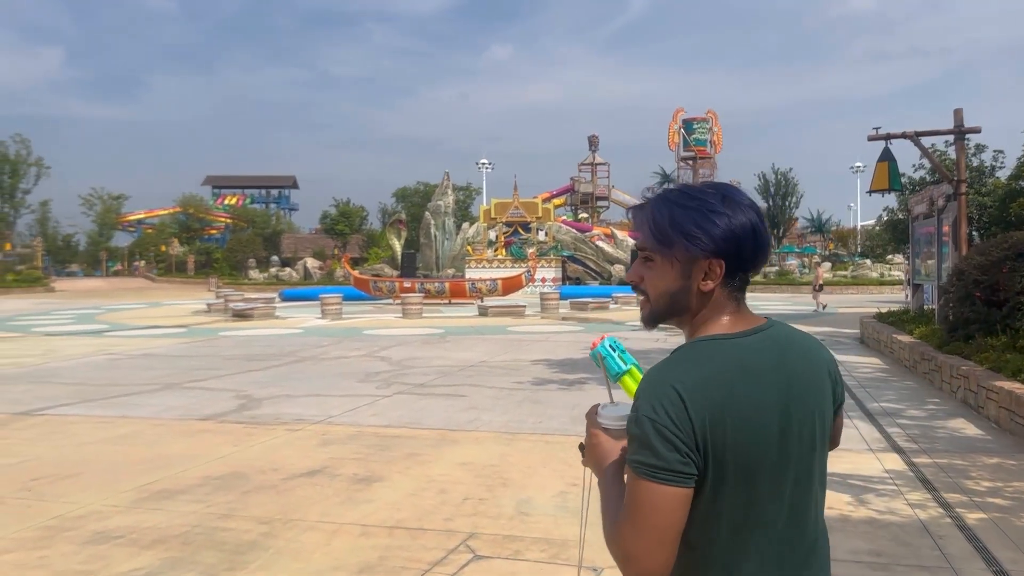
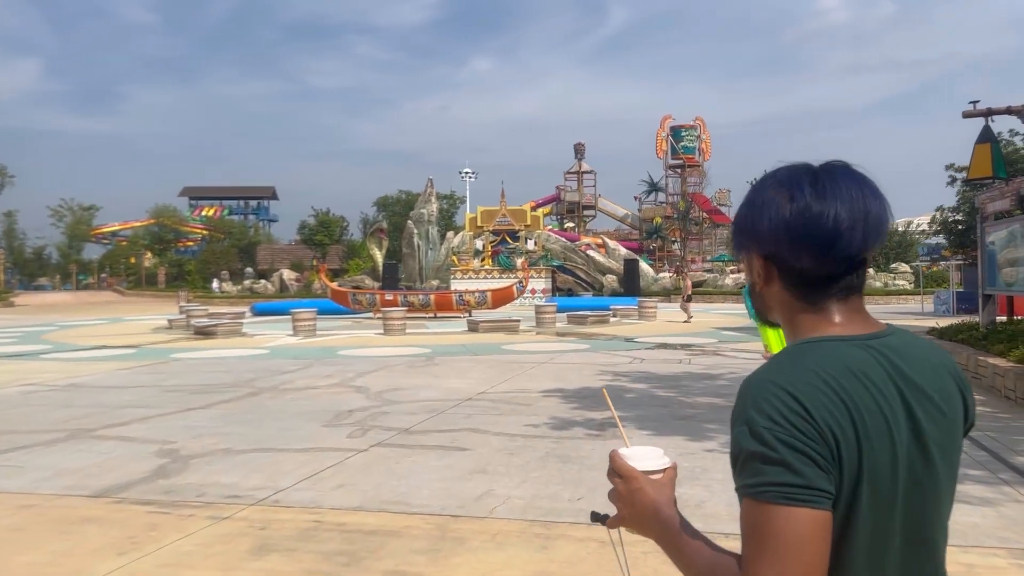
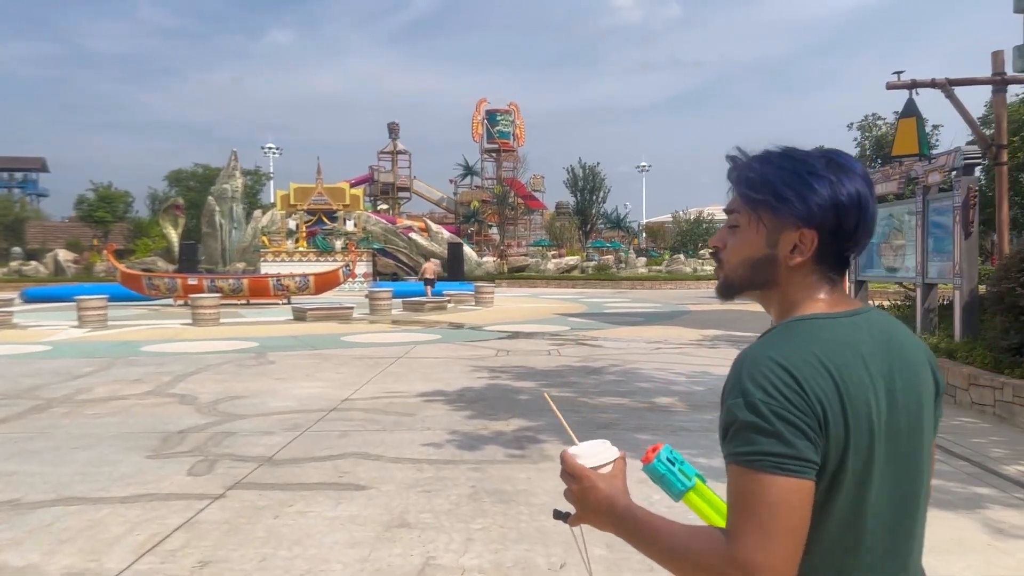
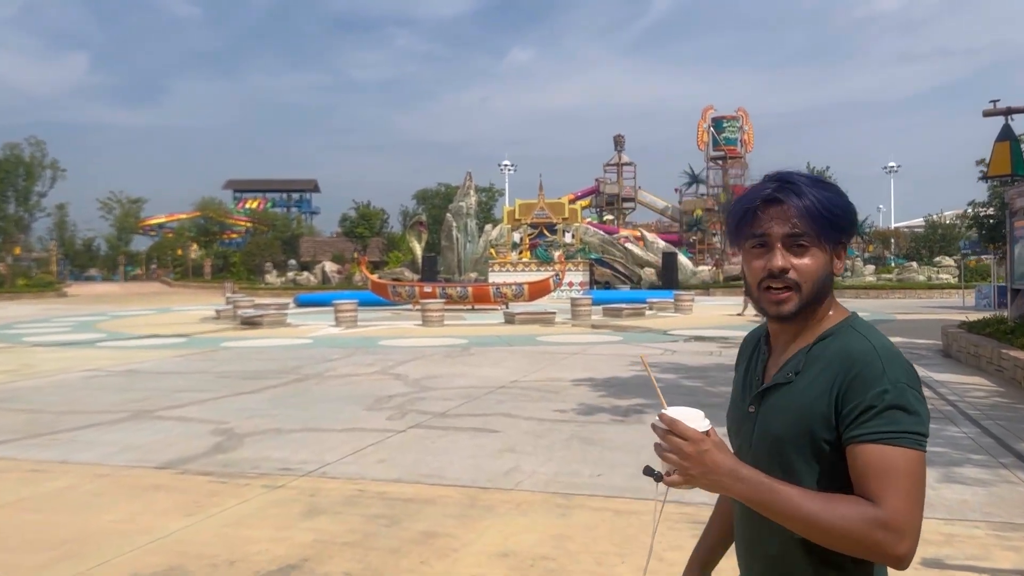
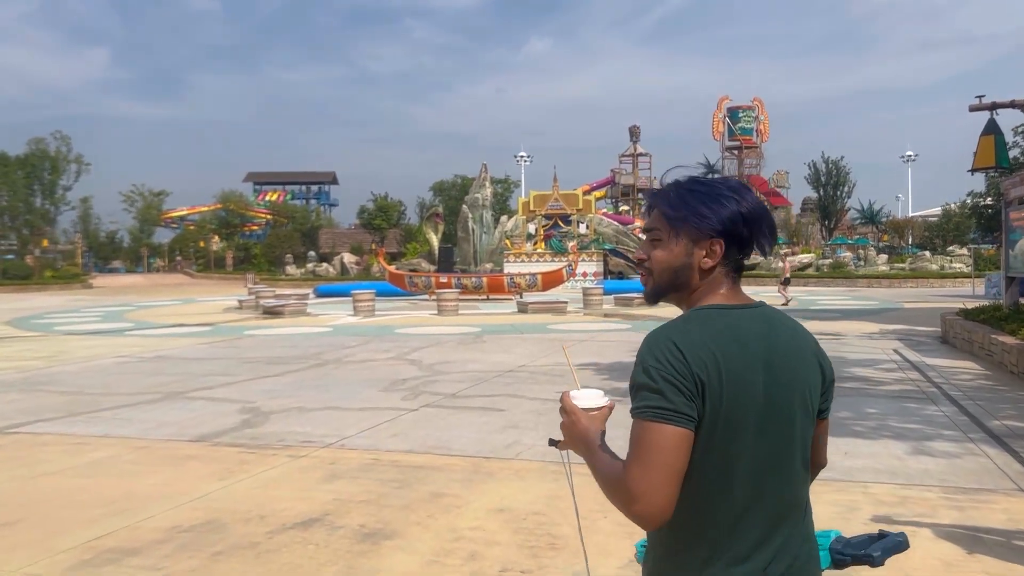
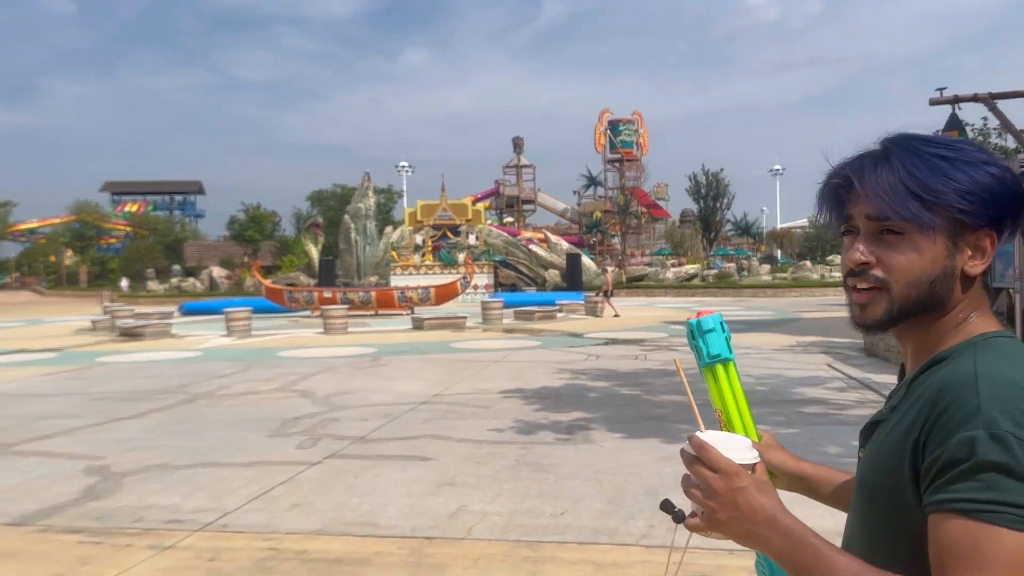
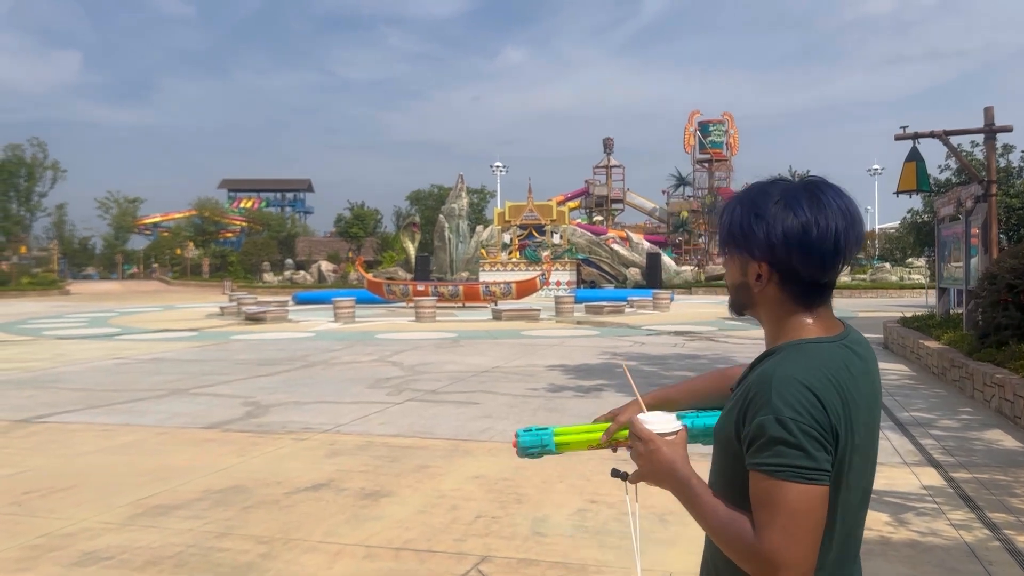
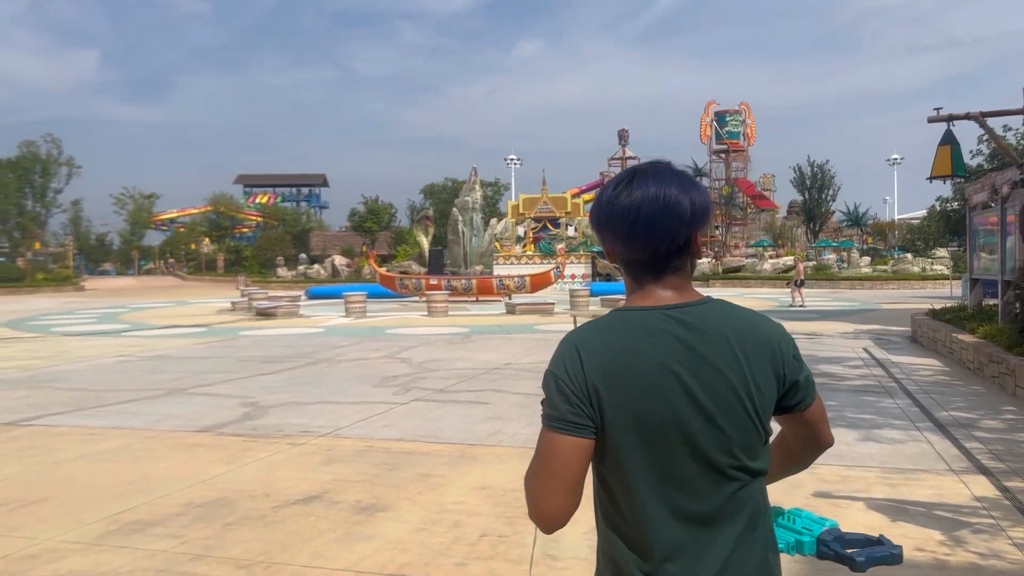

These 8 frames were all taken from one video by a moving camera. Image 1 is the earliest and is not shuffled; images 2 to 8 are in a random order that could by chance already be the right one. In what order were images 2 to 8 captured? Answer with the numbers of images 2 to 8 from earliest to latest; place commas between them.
7, 8, 5, 4, 2, 6, 3
